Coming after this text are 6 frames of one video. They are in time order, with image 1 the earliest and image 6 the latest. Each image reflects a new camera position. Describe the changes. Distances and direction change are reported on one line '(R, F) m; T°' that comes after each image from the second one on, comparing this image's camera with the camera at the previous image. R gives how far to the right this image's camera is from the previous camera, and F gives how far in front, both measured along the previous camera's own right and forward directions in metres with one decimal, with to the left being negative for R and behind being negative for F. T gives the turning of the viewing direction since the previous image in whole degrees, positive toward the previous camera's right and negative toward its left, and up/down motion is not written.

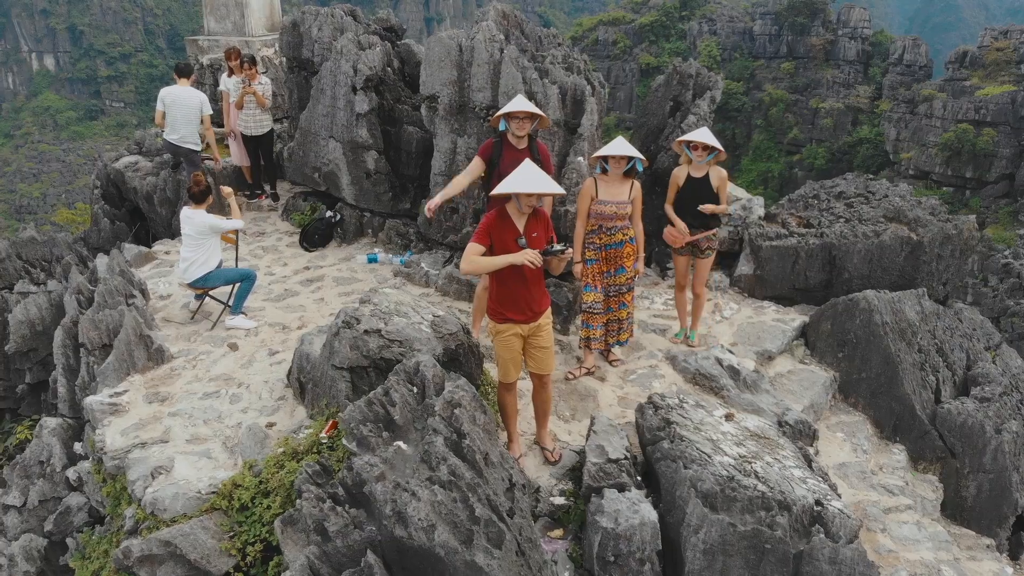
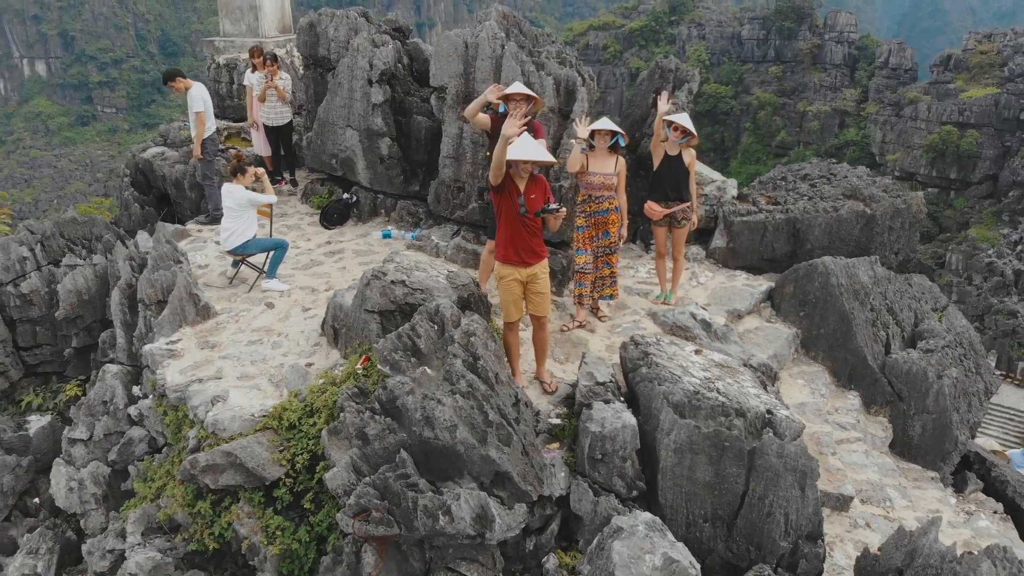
(-0.1, -0.8) m; +1°
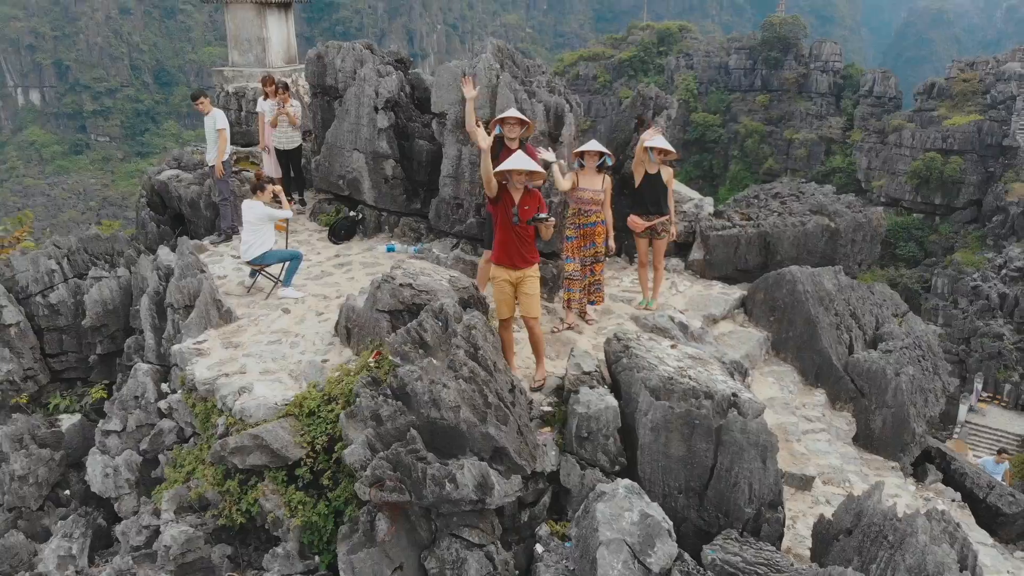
(0.0, -0.6) m; +1°
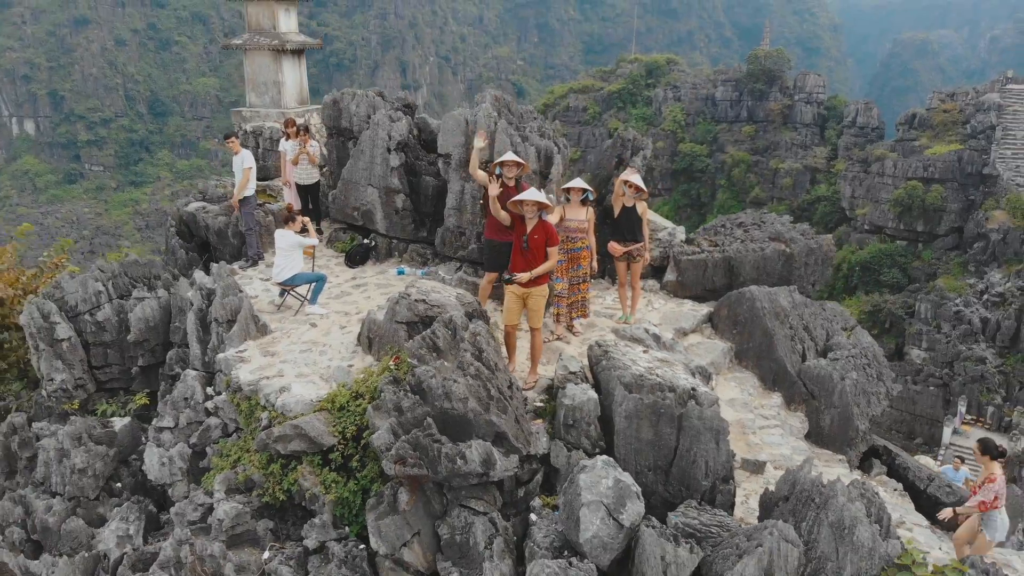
(0.0, -1.1) m; +1°
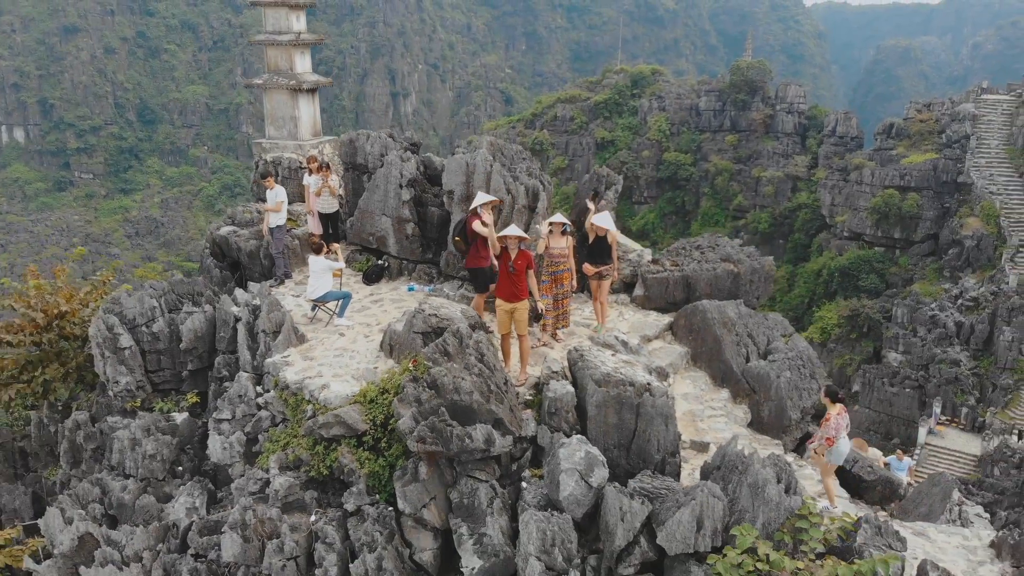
(-0.1, -1.7) m; +1°
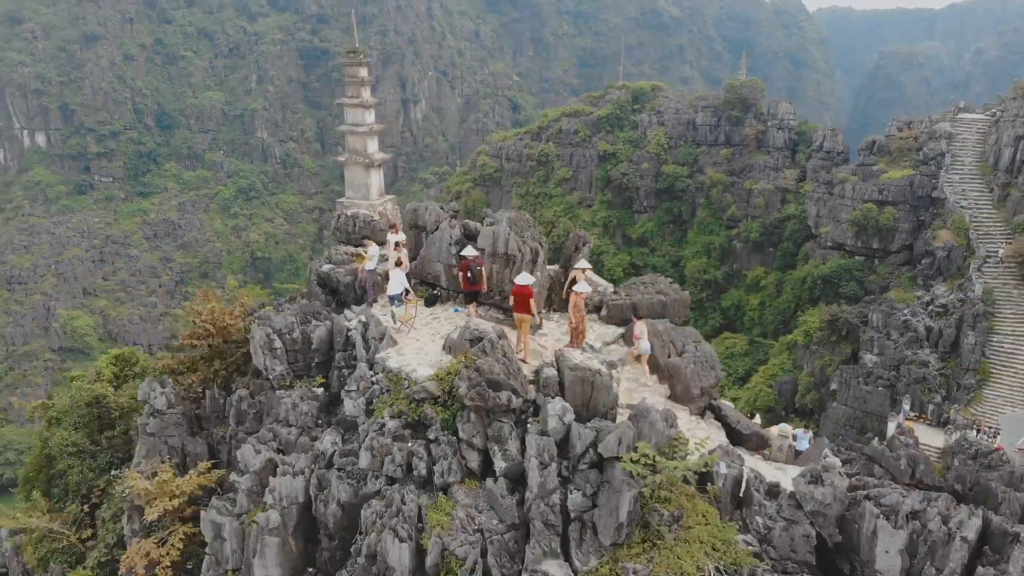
(-0.1, -6.2) m; 0°
